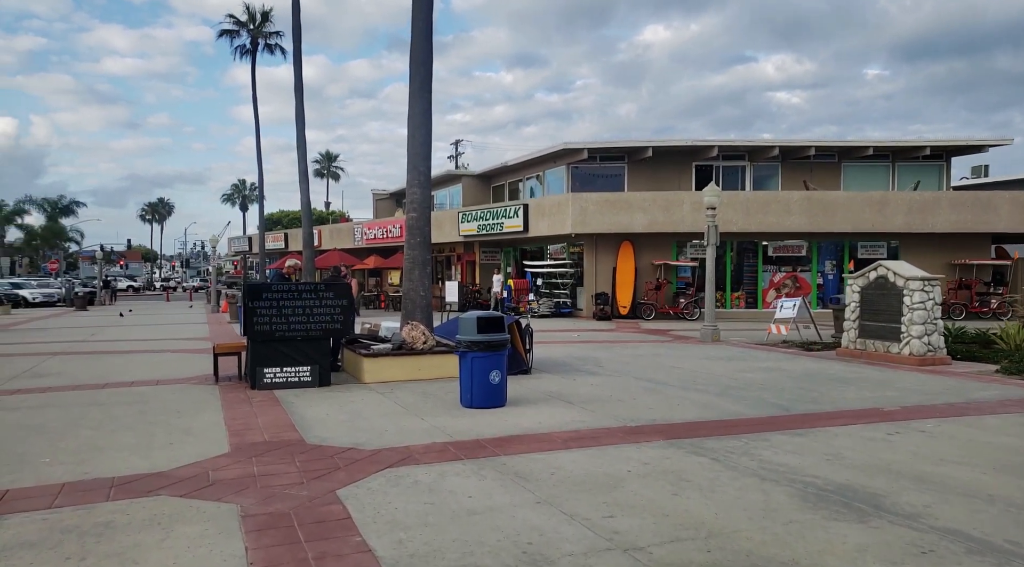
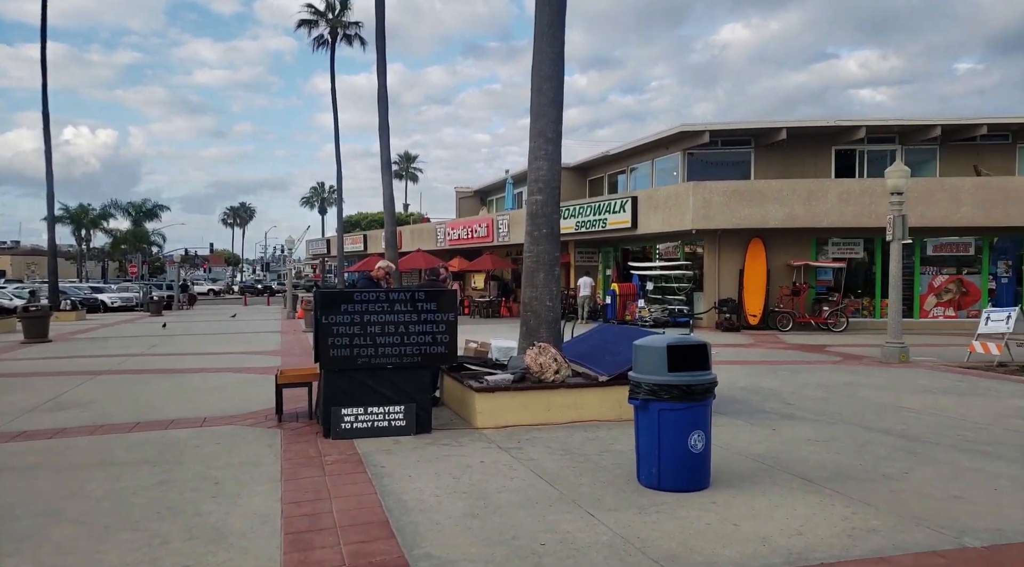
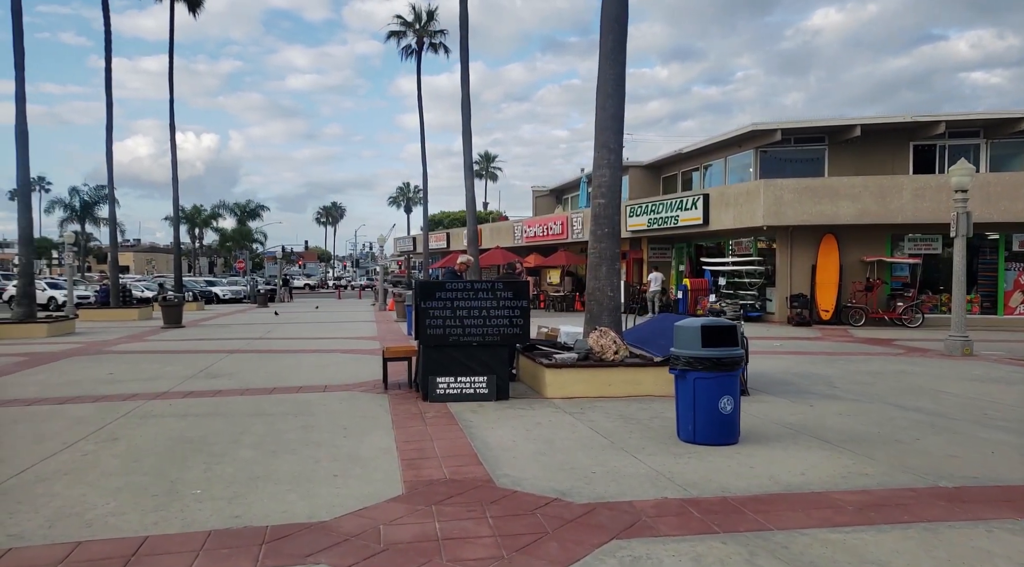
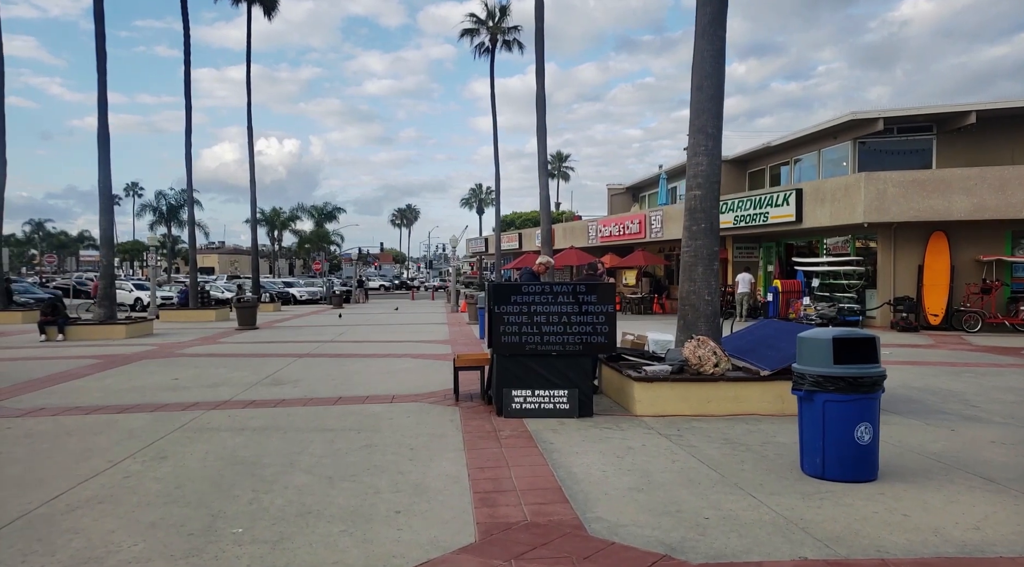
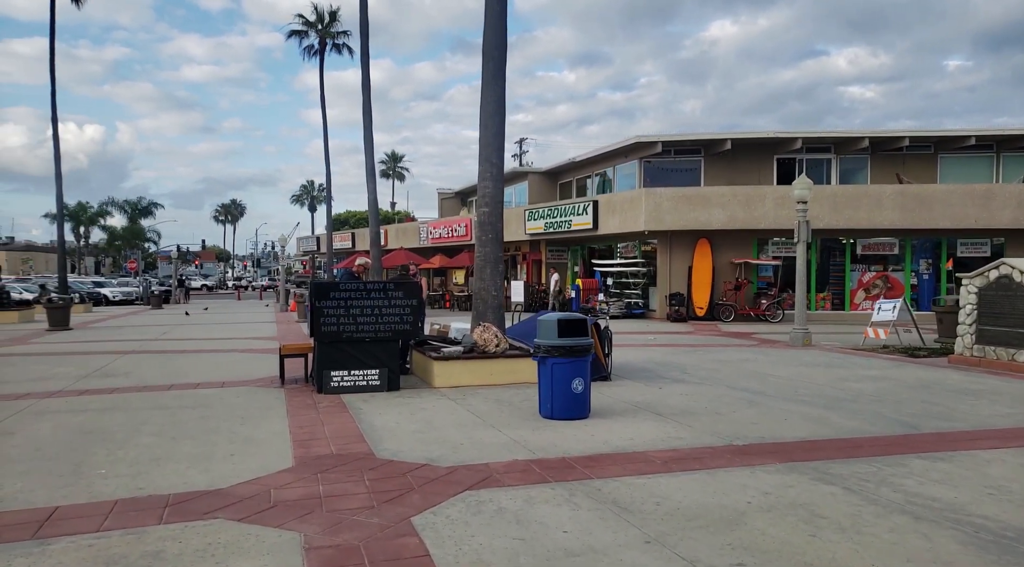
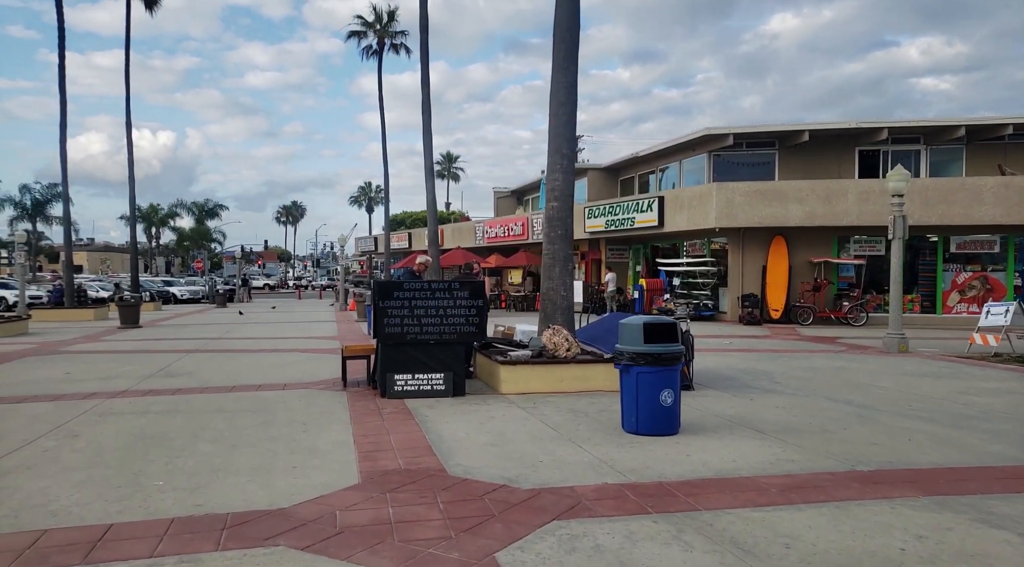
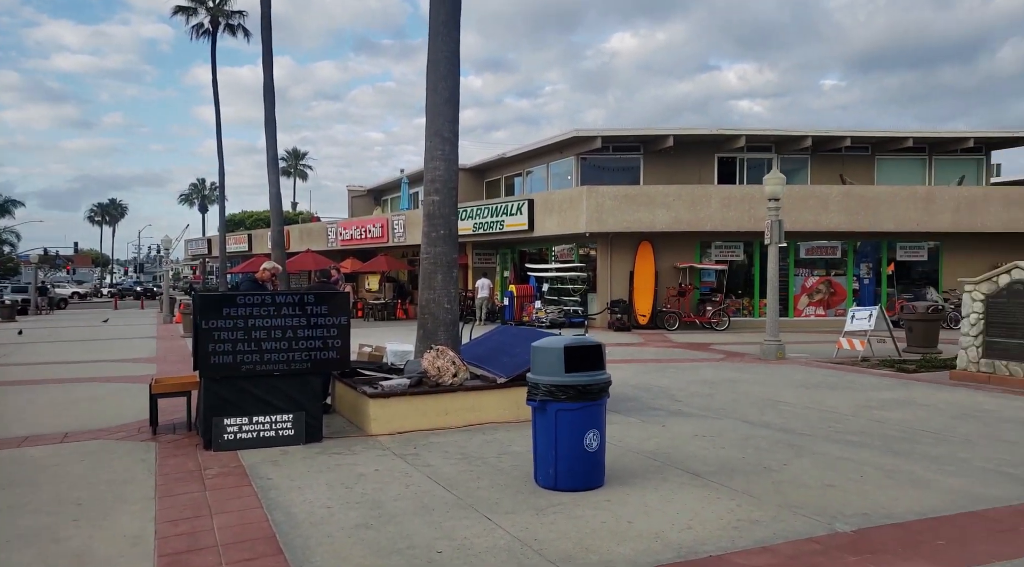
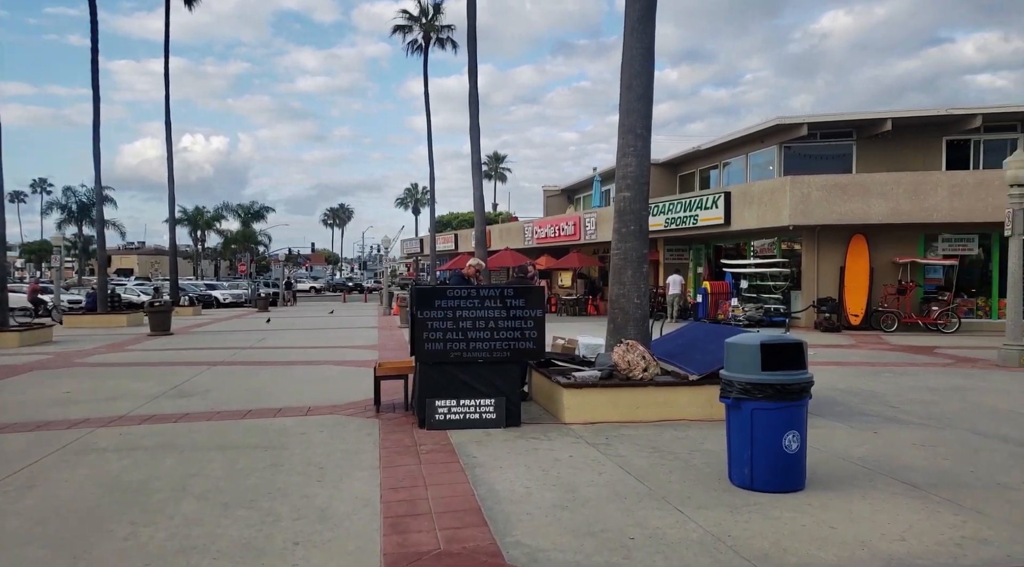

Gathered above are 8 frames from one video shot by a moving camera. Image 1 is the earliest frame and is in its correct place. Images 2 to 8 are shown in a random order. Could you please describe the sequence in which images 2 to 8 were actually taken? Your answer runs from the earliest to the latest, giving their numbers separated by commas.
5, 6, 3, 4, 8, 2, 7
